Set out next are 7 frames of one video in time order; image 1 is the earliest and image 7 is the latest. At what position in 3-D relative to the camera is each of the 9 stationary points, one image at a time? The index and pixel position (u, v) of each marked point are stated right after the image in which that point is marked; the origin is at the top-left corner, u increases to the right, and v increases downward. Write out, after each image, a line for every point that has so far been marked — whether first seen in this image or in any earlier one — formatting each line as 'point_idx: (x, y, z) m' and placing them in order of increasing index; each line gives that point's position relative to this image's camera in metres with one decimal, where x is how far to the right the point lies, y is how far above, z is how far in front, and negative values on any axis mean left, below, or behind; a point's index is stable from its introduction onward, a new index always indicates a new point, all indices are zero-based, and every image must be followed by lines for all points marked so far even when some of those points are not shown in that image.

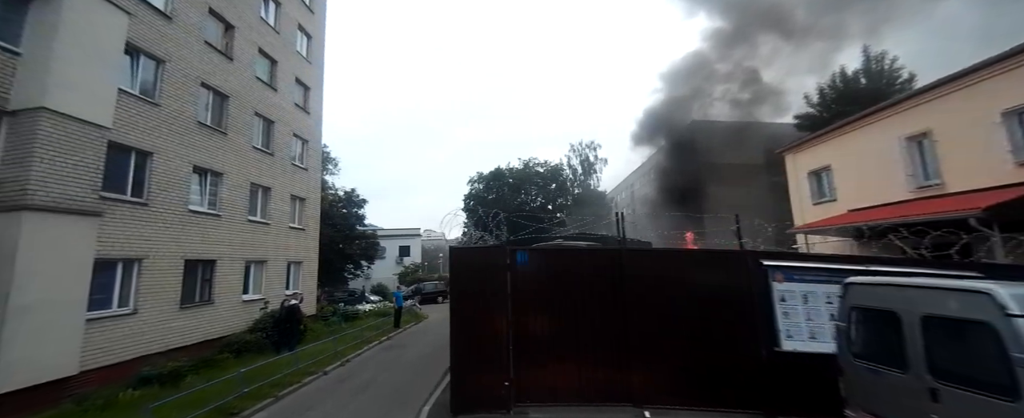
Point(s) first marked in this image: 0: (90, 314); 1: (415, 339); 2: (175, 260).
0: (-8.4, -2.1, +7.6) m
1: (-3.0, -4.1, +11.8) m
2: (-8.3, -1.2, +9.4) m
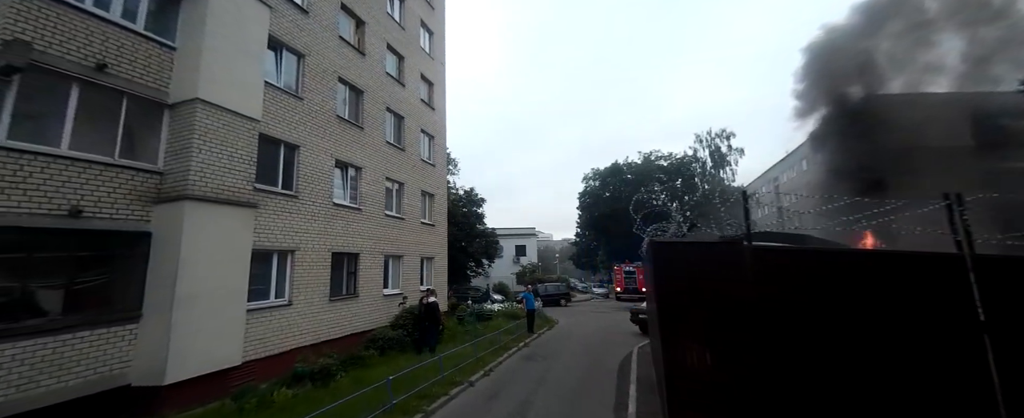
0: (-5.2, -1.9, +7.6) m
1: (+1.2, -3.7, +10.1) m
2: (-4.6, -1.0, +9.3) m
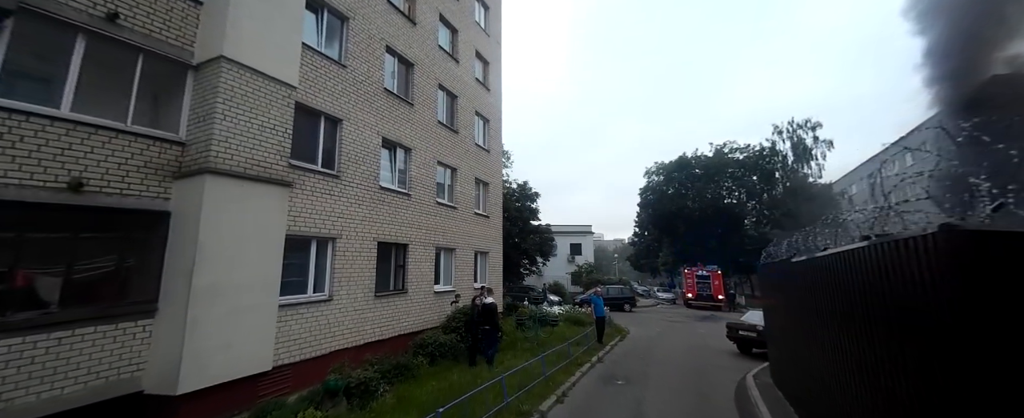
0: (-3.9, -1.6, +6.5) m
1: (+2.8, -3.4, +8.2) m
2: (-3.1, -0.7, +8.1) m
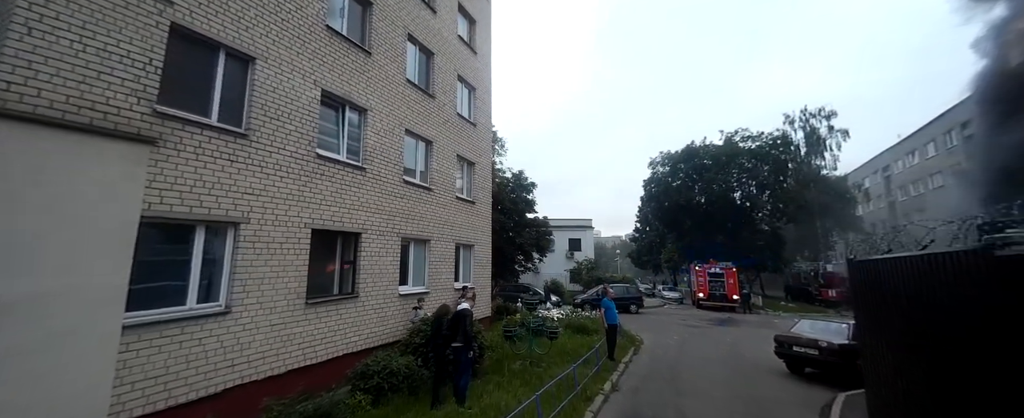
0: (-4.2, -1.2, +4.3) m
1: (+2.5, -3.0, +6.0) m
2: (-3.3, -0.3, +5.9) m
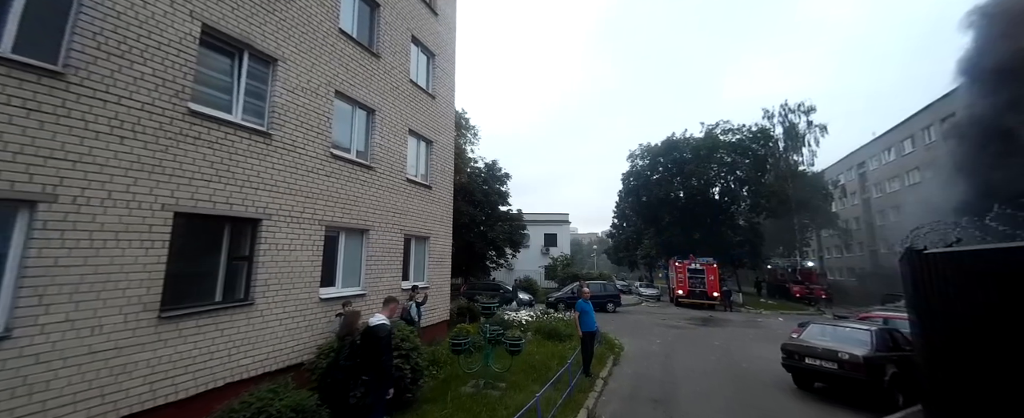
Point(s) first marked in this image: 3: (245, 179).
0: (-4.7, -0.9, +2.6) m
1: (+1.9, -2.8, +4.7) m
2: (-4.0, 0.0, +4.2) m
3: (-3.6, +0.4, +5.1) m
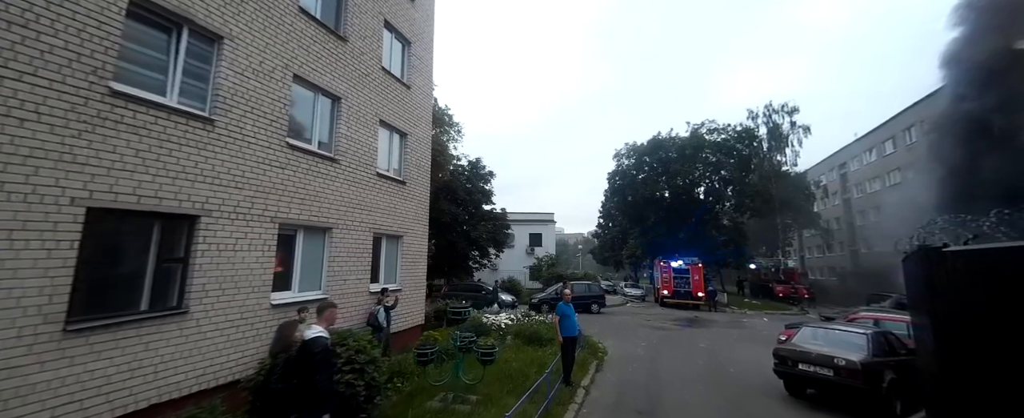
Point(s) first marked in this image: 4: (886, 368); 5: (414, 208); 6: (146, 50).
0: (-5.0, -0.9, +1.9) m
1: (+1.6, -2.8, +4.3) m
2: (-4.3, 0.0, +3.6) m
3: (-3.9, +0.5, +4.5) m
4: (+5.3, -2.2, +5.3) m
5: (-2.3, 0.0, +8.9) m
6: (-4.2, +1.9, +4.5) m
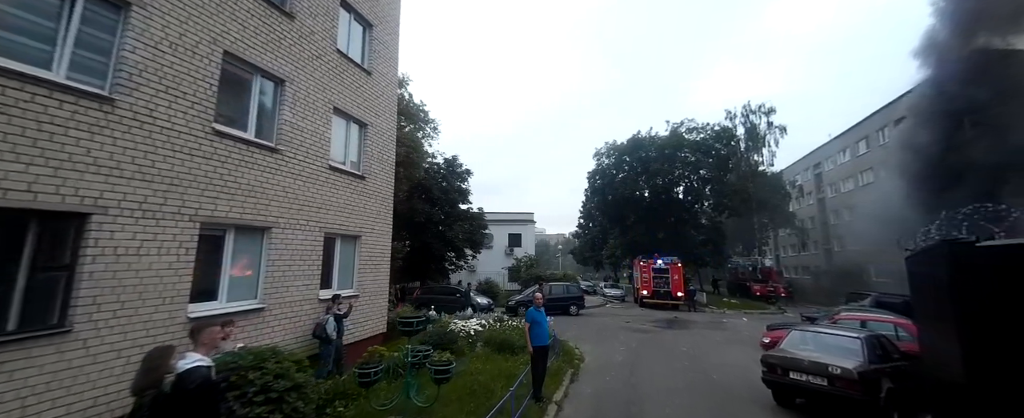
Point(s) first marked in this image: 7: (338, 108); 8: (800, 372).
0: (-5.3, -0.8, +1.1) m
1: (+1.1, -2.7, +3.8) m
2: (-4.6, +0.1, +2.8) m
3: (-4.3, +0.5, +3.8) m
4: (+4.8, -2.2, +5.0) m
5: (-2.9, 0.0, +8.2) m
6: (-4.7, +1.9, +3.8) m
7: (-3.3, +1.9, +7.4) m
8: (+3.9, -2.2, +5.2) m
